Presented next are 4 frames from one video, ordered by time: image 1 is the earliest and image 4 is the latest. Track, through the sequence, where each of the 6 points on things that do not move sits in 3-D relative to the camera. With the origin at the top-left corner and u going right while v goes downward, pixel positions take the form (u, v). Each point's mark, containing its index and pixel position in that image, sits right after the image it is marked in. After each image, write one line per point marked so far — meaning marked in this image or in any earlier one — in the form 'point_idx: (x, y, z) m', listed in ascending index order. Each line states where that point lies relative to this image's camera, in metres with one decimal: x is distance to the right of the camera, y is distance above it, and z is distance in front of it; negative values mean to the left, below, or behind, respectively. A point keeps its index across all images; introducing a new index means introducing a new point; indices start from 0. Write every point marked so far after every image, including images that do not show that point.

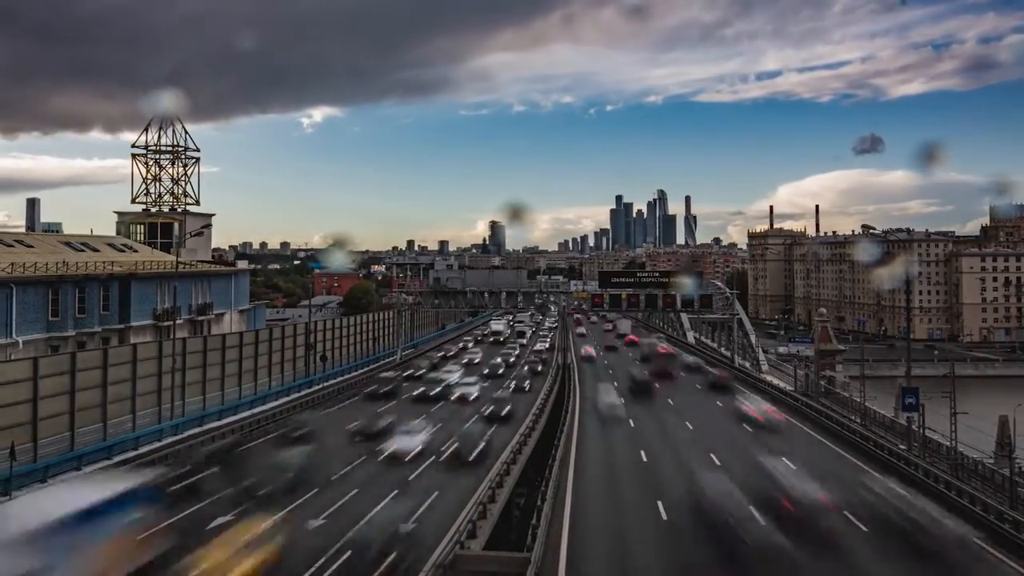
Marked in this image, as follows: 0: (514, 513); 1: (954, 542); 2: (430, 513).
0: (+0.1, -6.0, +18.7) m
1: (+11.7, -6.7, +19.1) m
2: (-2.2, -6.1, +19.3) m
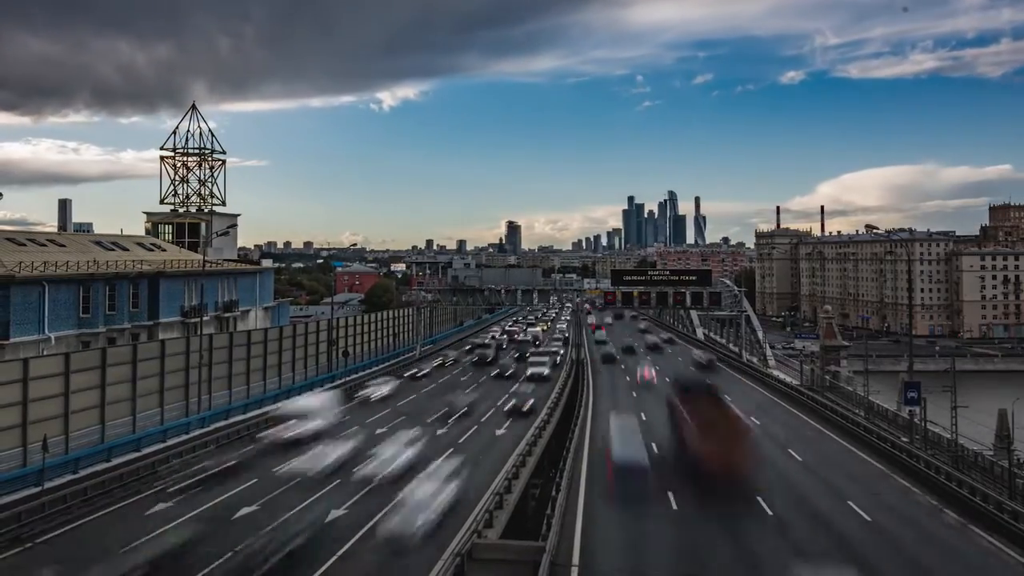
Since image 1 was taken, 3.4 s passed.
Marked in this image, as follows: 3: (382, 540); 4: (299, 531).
0: (+0.5, -5.9, +19.9) m
1: (+12.1, -6.7, +20.0) m
2: (-1.8, -6.1, +20.5) m
3: (-3.1, -6.0, +17.3) m
4: (-5.3, -6.0, +18.0) m
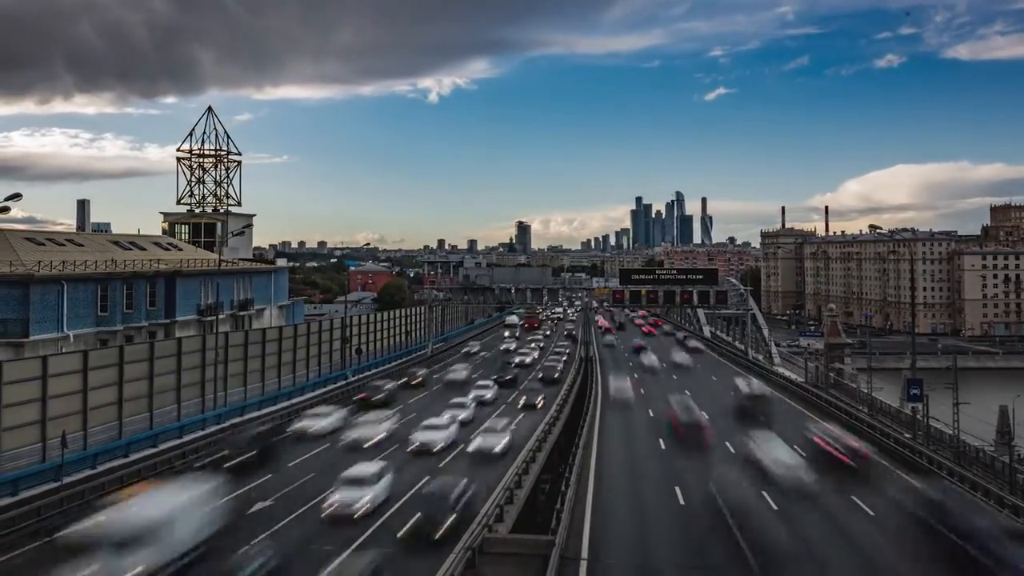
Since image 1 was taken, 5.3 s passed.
0: (+0.8, -5.9, +20.6) m
1: (+12.4, -6.6, +20.5) m
2: (-1.5, -6.0, +21.1) m
3: (-2.9, -6.0, +18.0) m
4: (-5.0, -6.0, +18.7) m
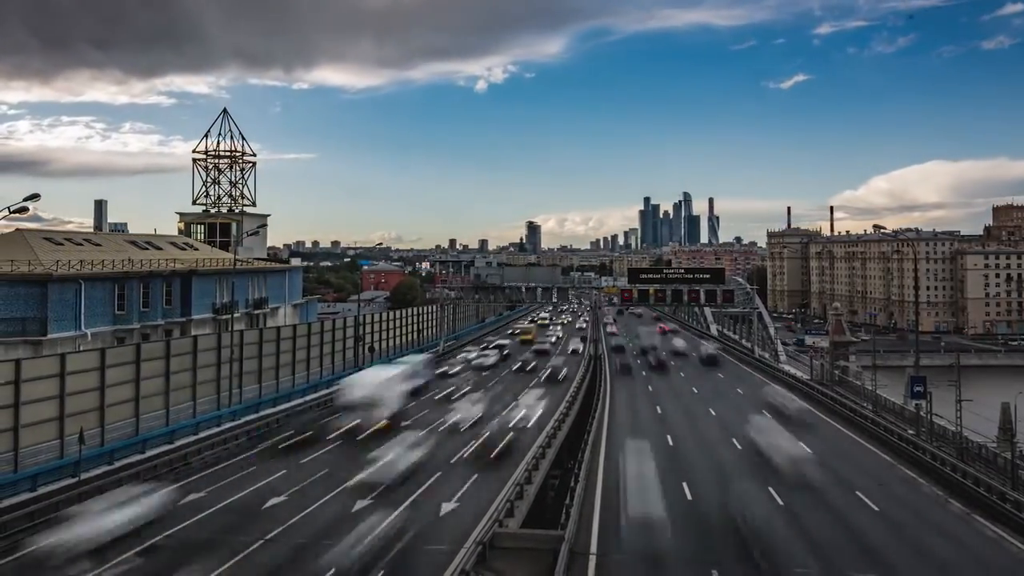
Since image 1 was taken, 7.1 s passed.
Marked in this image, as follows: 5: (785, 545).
0: (+1.1, -5.8, +21.2) m
1: (+12.7, -6.6, +21.0) m
2: (-1.2, -6.0, +21.8) m
3: (-2.6, -6.0, +18.7) m
4: (-4.8, -6.0, +19.4) m
5: (+6.9, -6.5, +18.8) m
